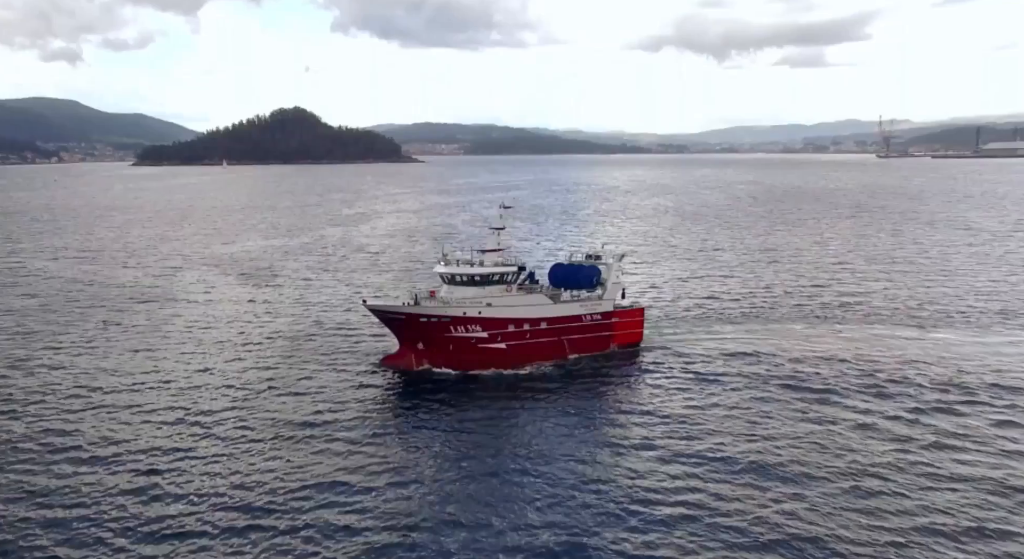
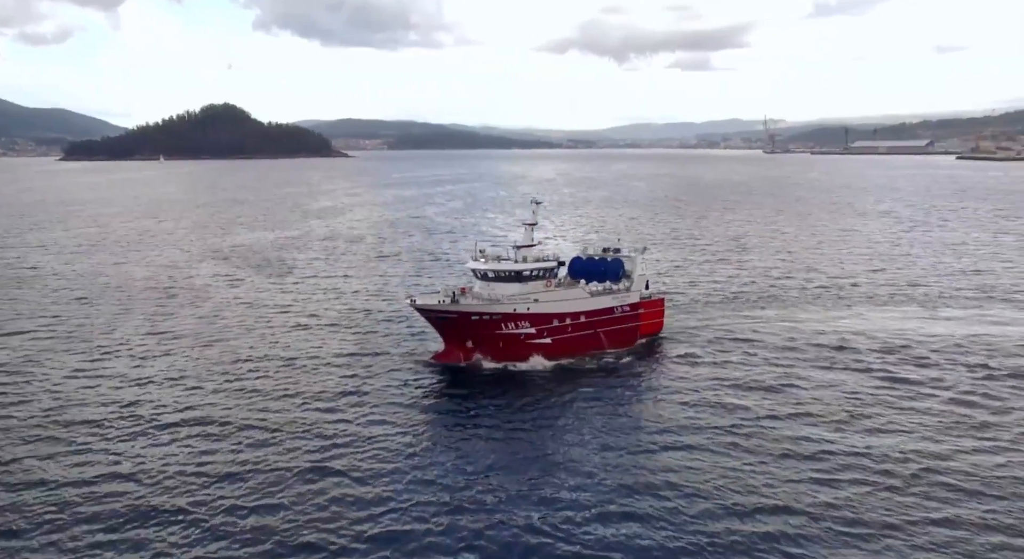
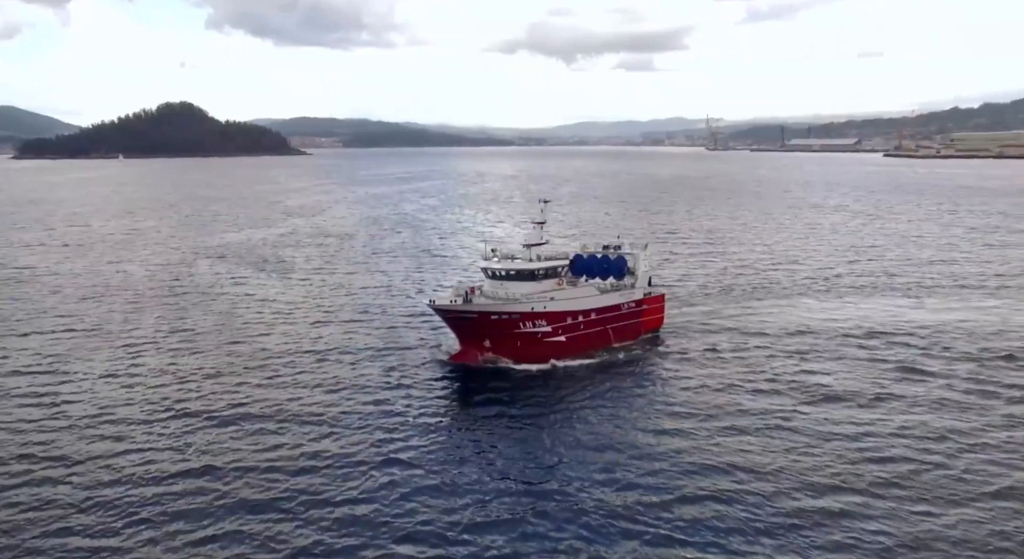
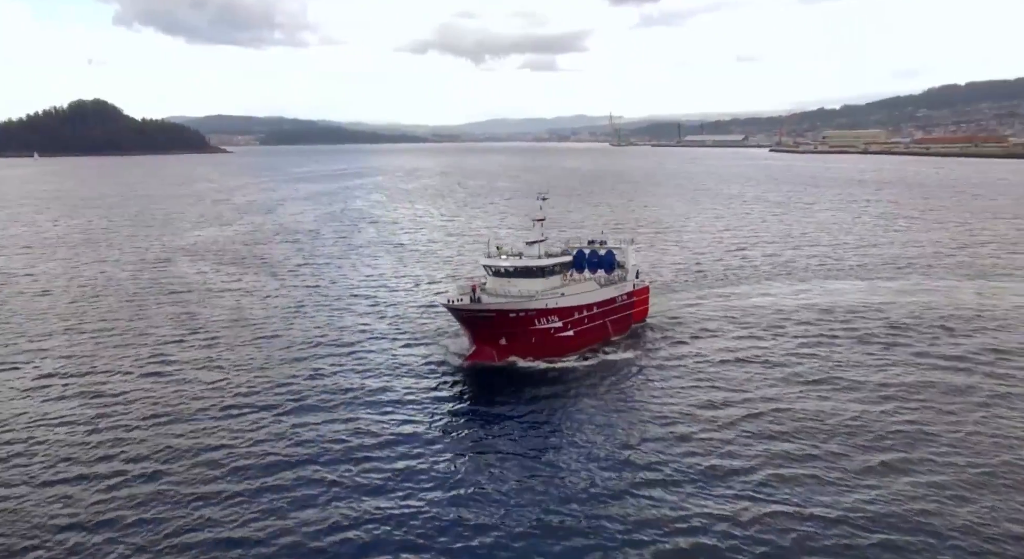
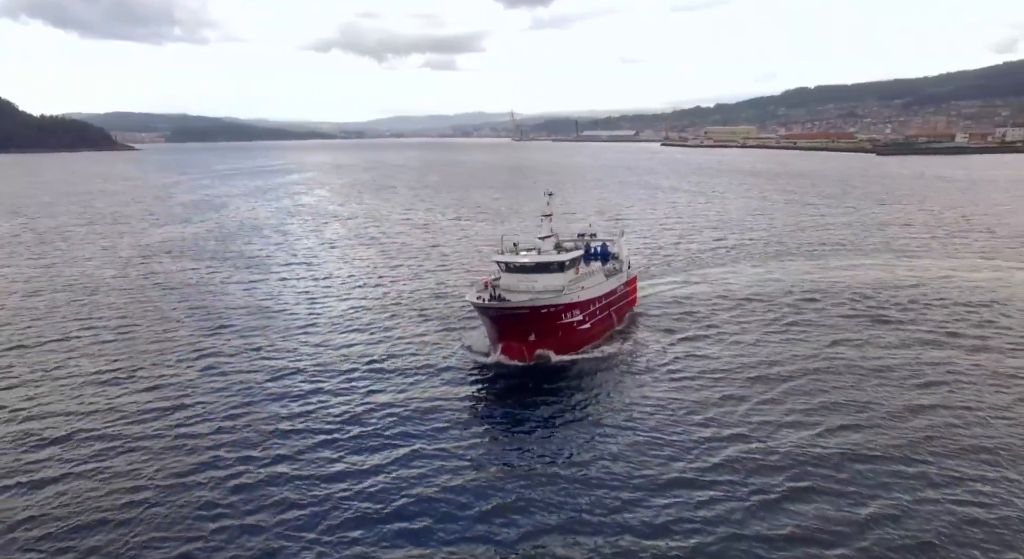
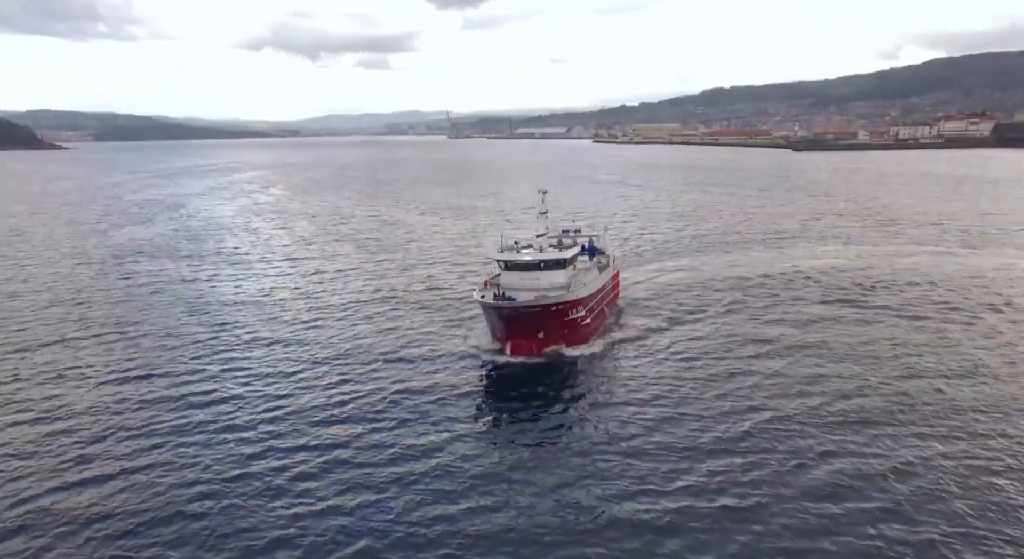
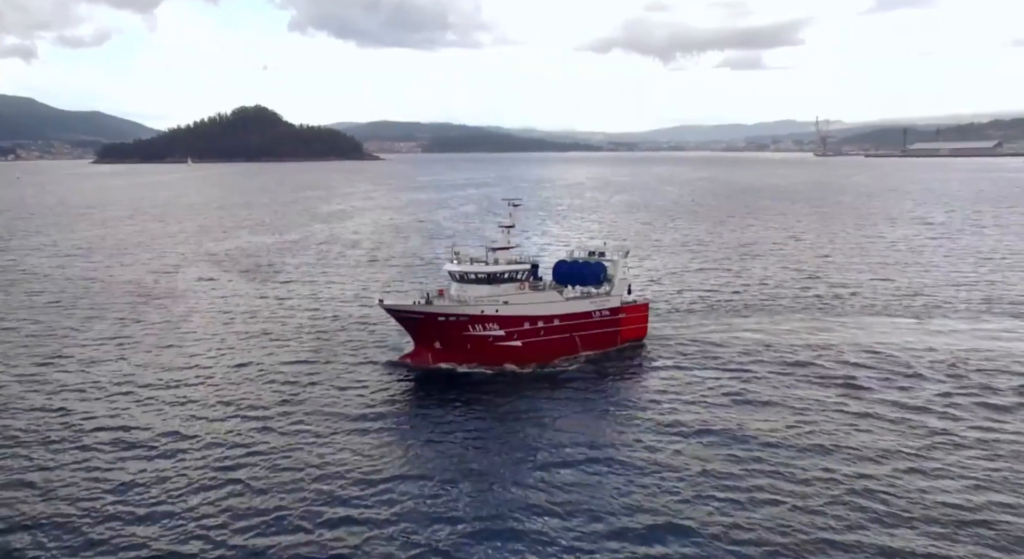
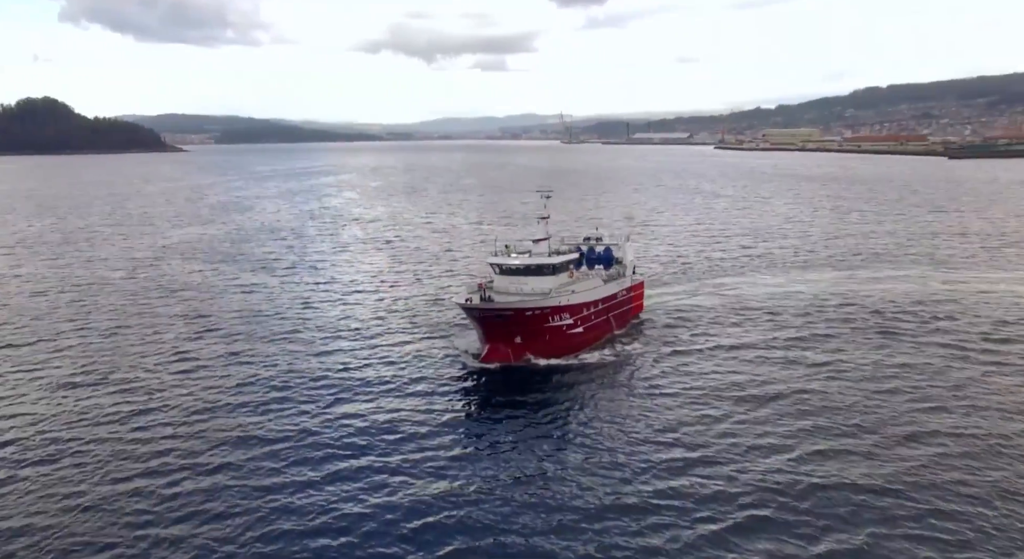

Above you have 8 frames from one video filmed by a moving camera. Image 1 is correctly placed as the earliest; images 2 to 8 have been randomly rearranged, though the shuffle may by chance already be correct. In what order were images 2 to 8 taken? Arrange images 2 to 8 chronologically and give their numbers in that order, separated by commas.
7, 2, 3, 4, 8, 5, 6
